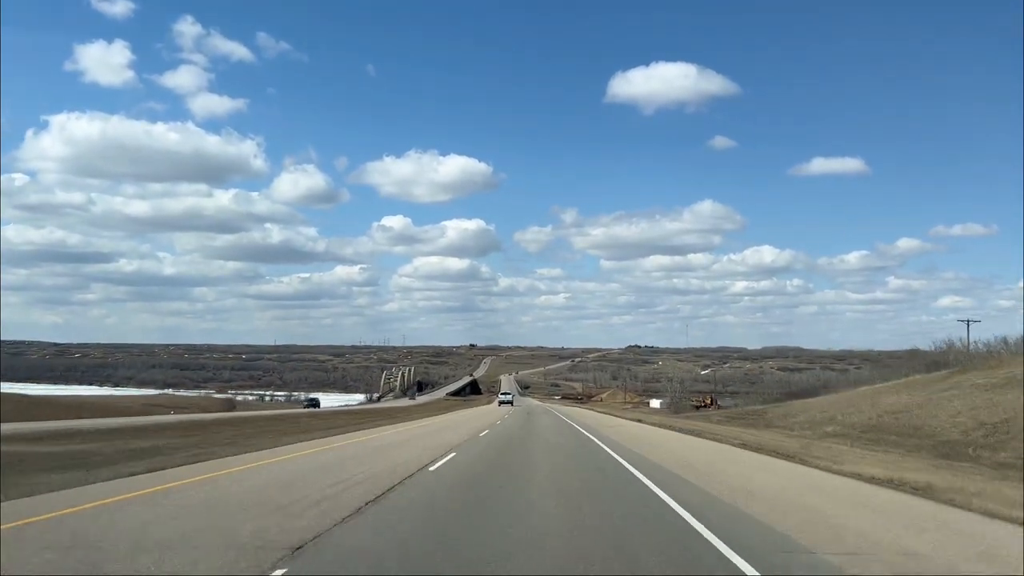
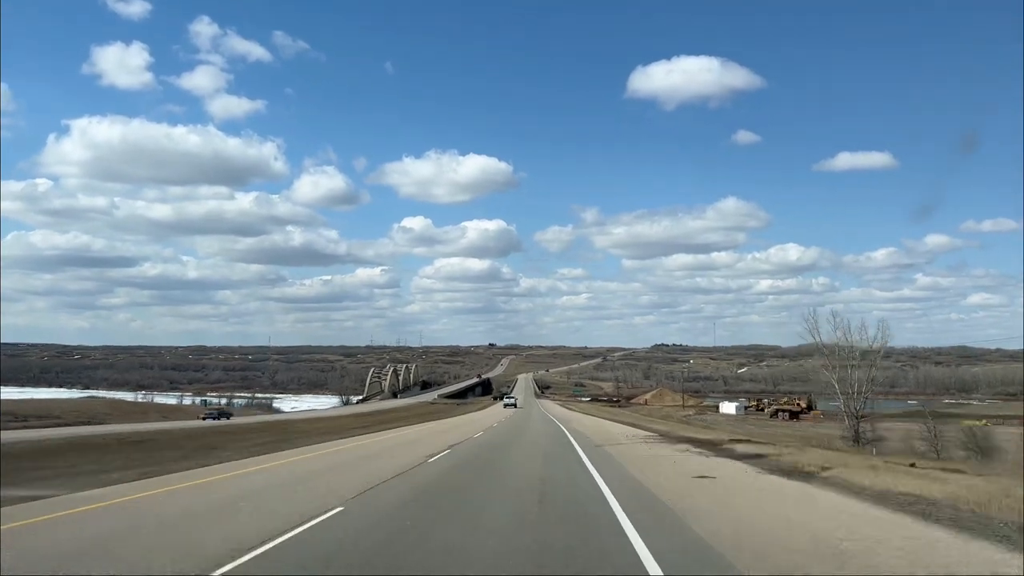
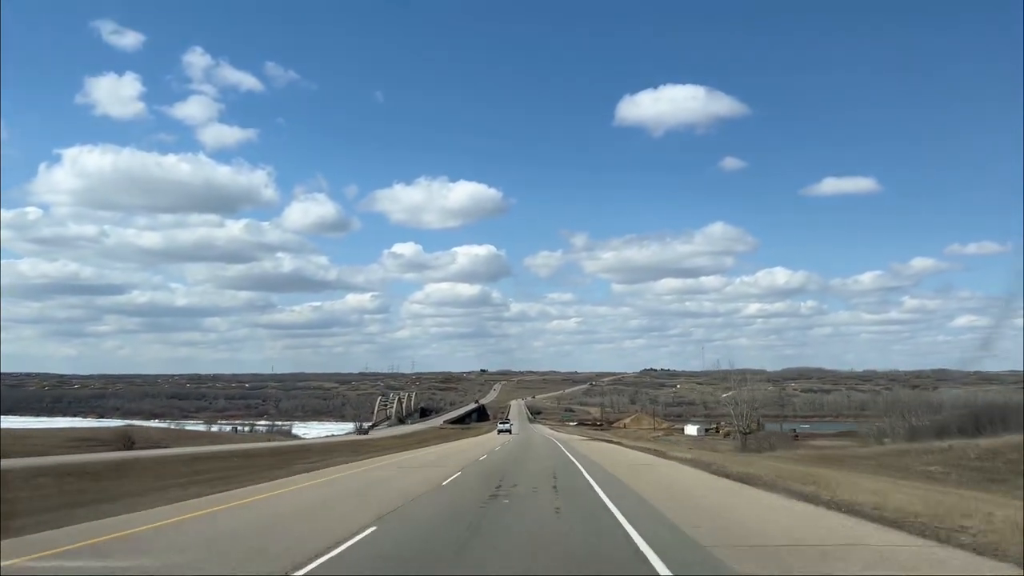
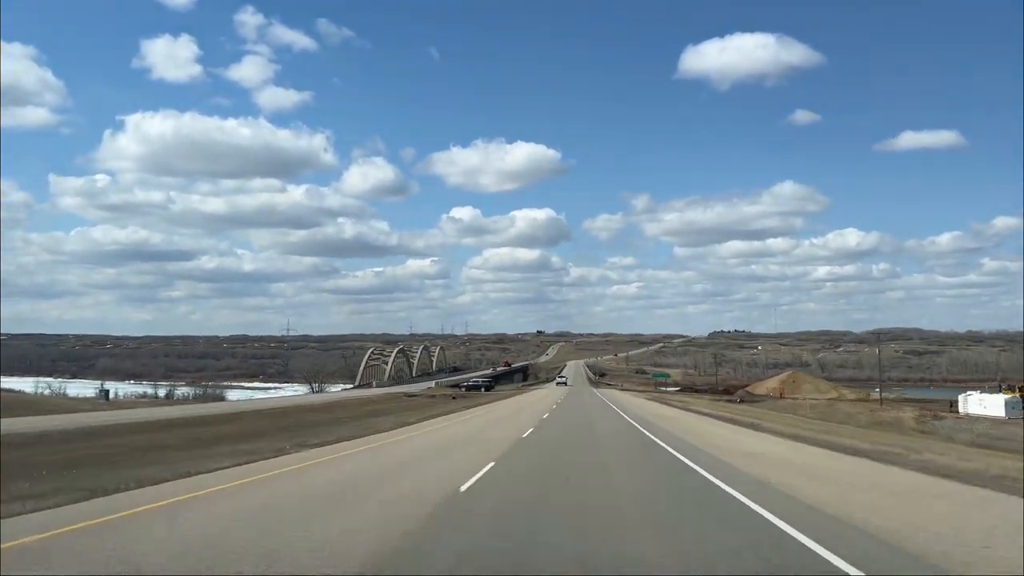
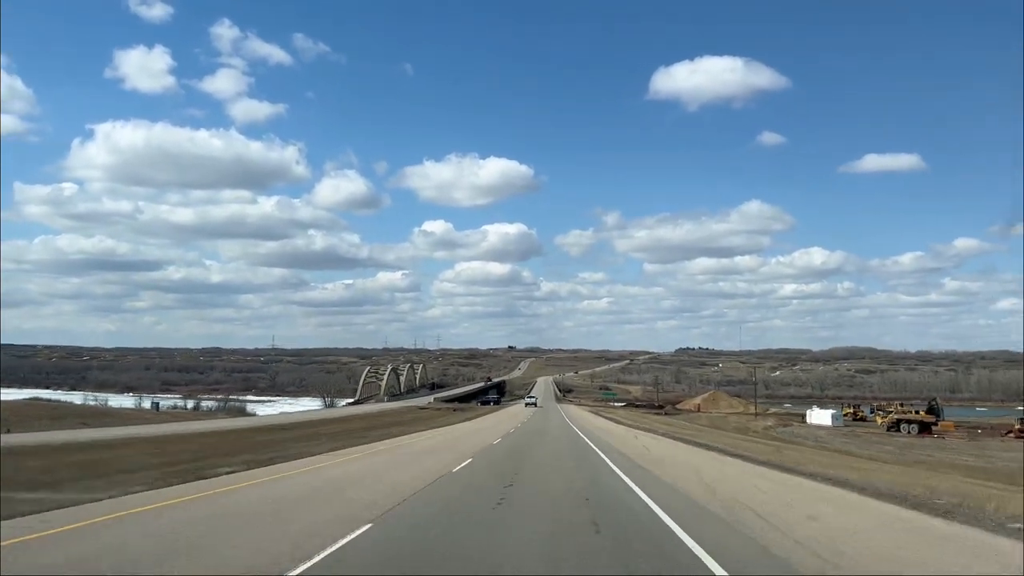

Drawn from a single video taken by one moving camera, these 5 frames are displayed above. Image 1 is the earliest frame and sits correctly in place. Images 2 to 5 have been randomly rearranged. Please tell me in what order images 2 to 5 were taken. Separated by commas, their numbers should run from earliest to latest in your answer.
3, 2, 5, 4
